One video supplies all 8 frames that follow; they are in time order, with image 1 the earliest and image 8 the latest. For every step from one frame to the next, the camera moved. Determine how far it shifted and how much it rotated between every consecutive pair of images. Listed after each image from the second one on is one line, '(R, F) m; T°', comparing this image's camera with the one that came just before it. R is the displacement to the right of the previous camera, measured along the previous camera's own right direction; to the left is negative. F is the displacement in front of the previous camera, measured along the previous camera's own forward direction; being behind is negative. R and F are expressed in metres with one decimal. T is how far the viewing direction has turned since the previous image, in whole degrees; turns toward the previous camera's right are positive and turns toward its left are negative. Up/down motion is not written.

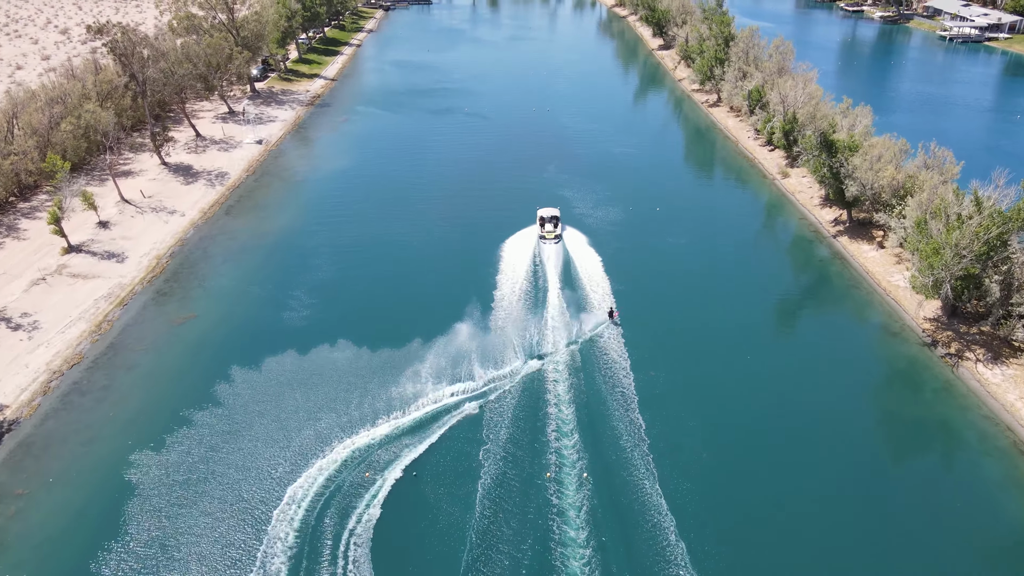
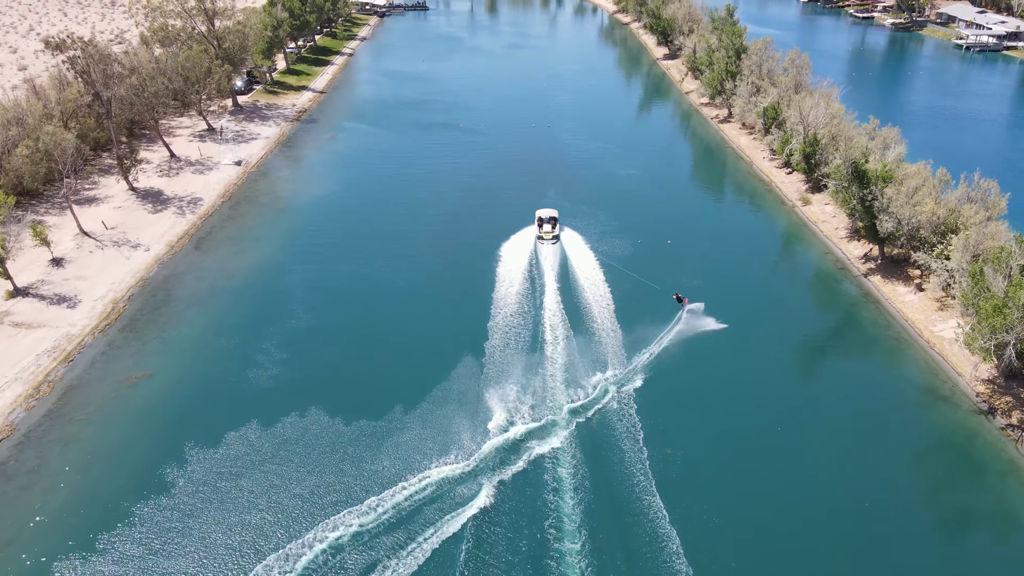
(+0.2, +5.8) m; 0°
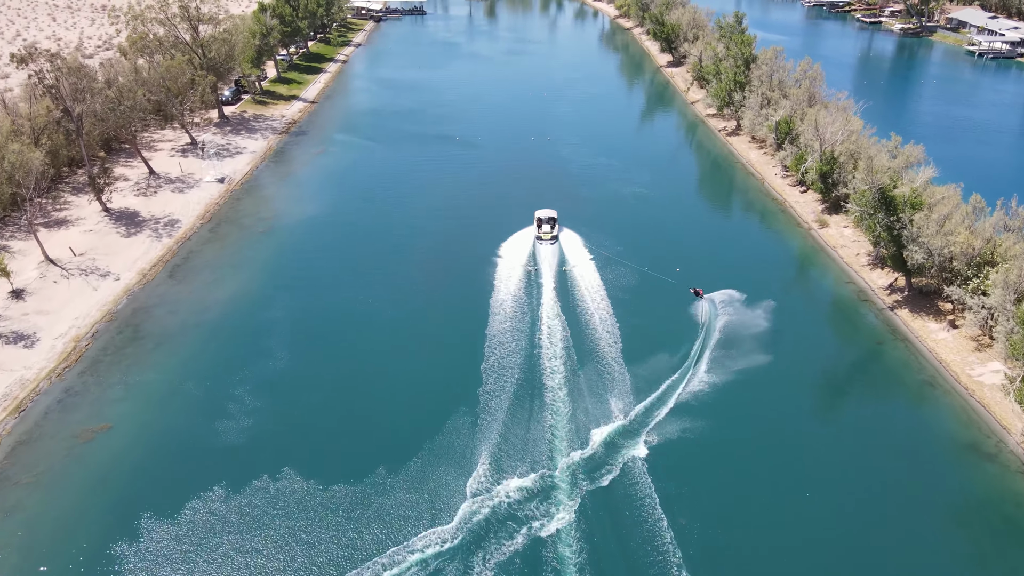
(+0.2, +4.2) m; 0°
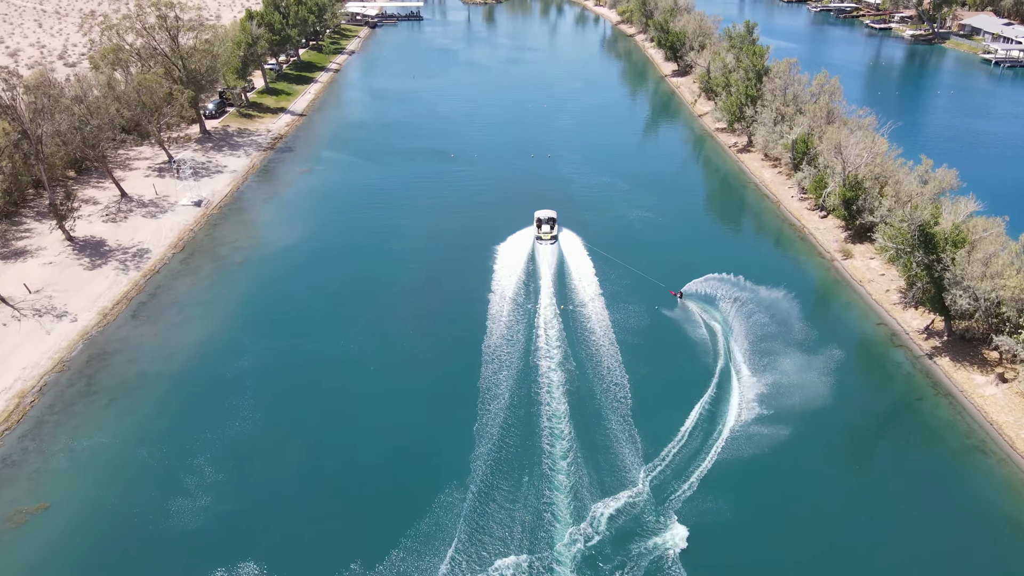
(+0.2, +5.0) m; 0°
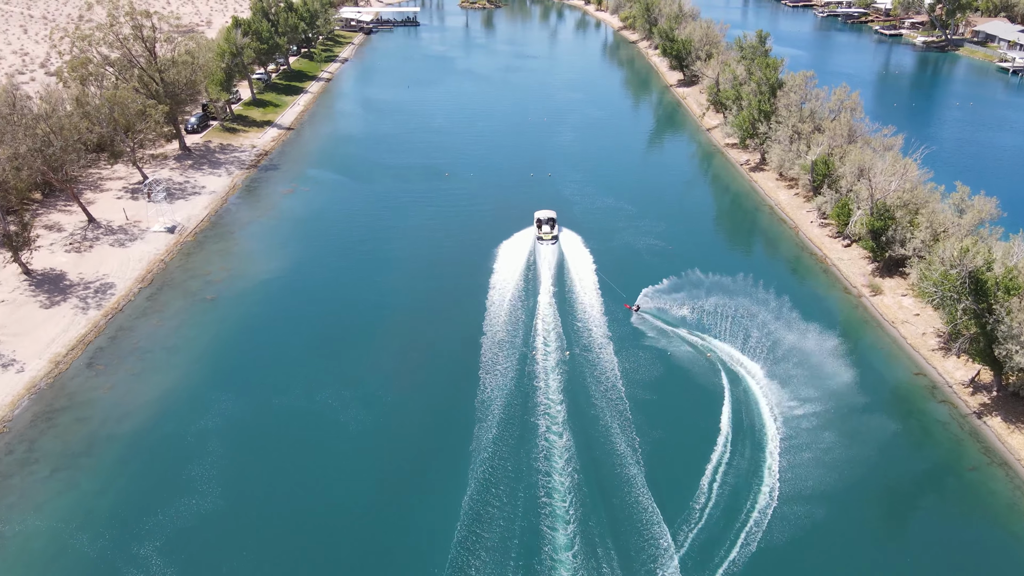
(+0.1, +5.0) m; 0°
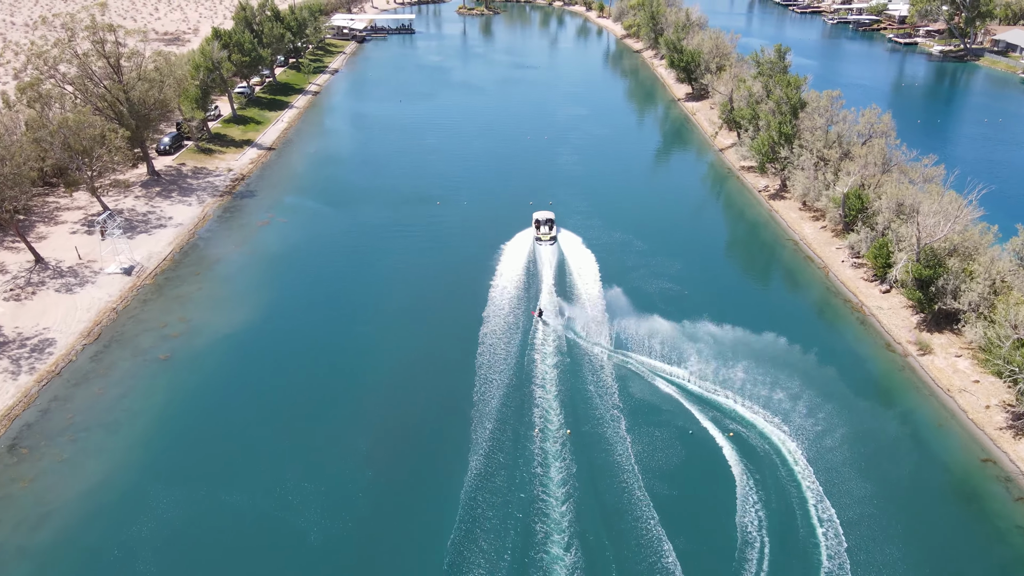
(+0.2, +6.7) m; 0°
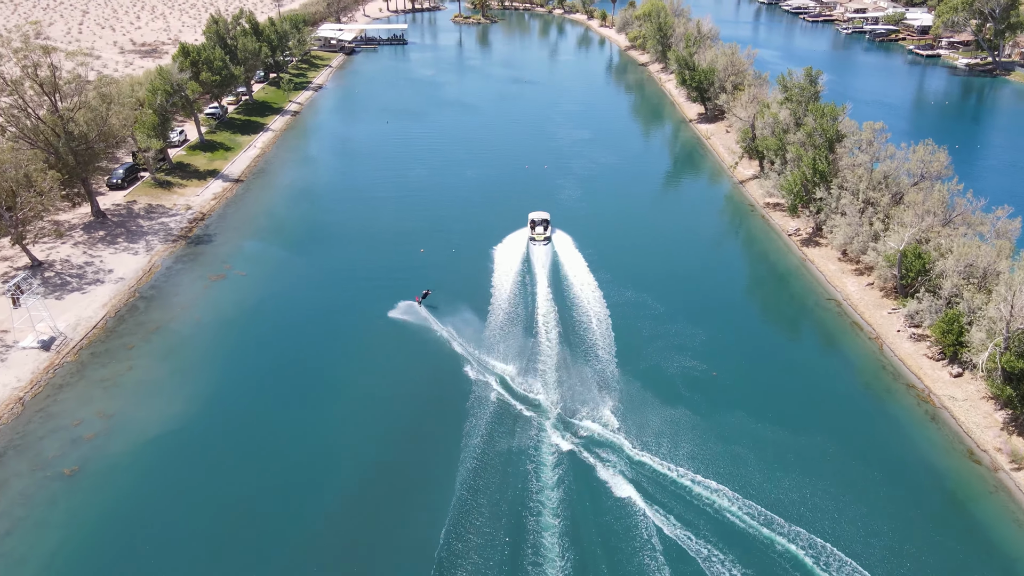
(+0.4, +9.3) m; 0°
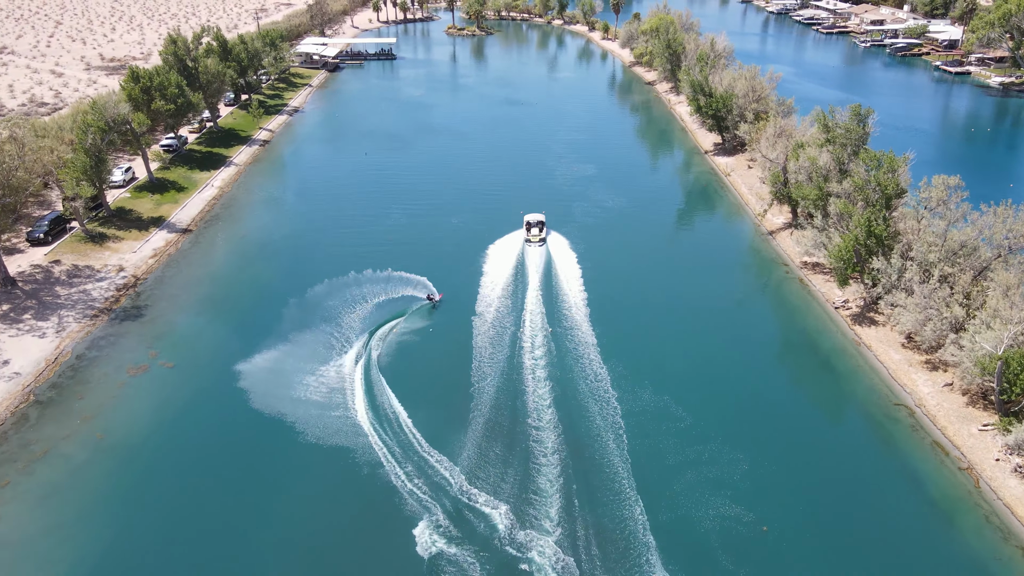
(+0.6, +11.0) m; 0°
